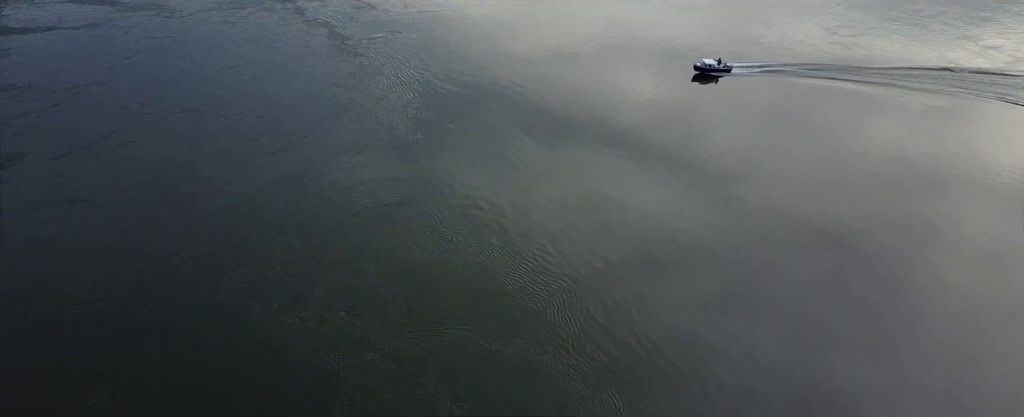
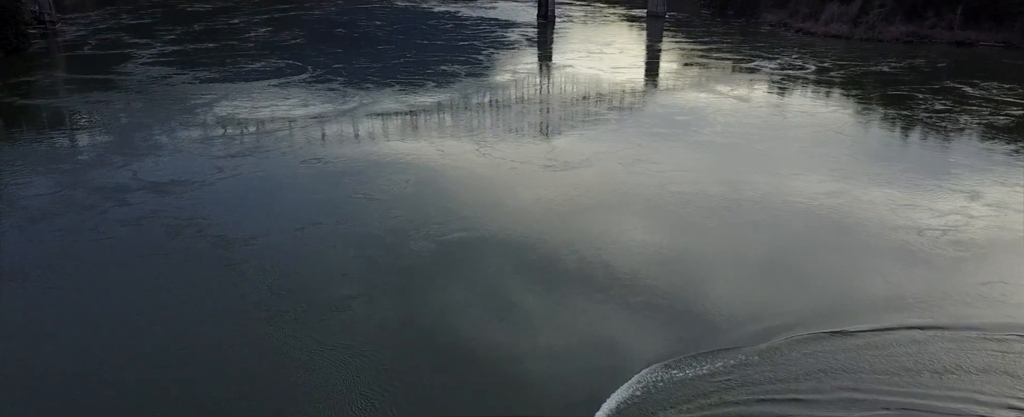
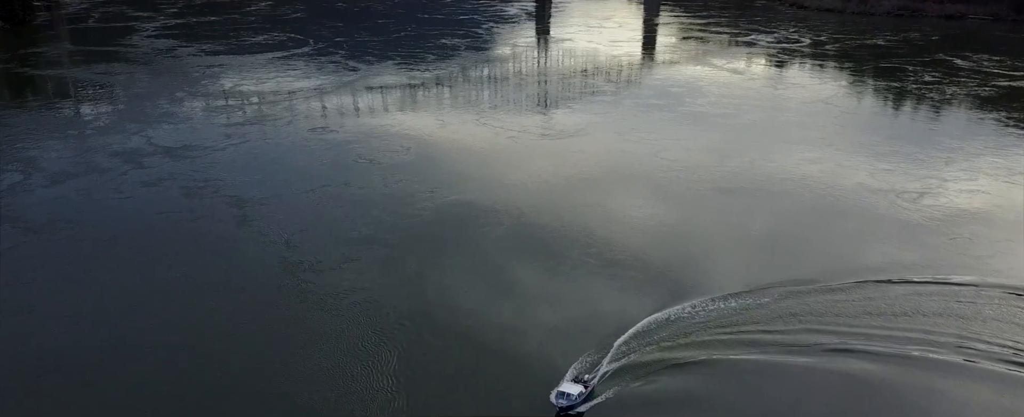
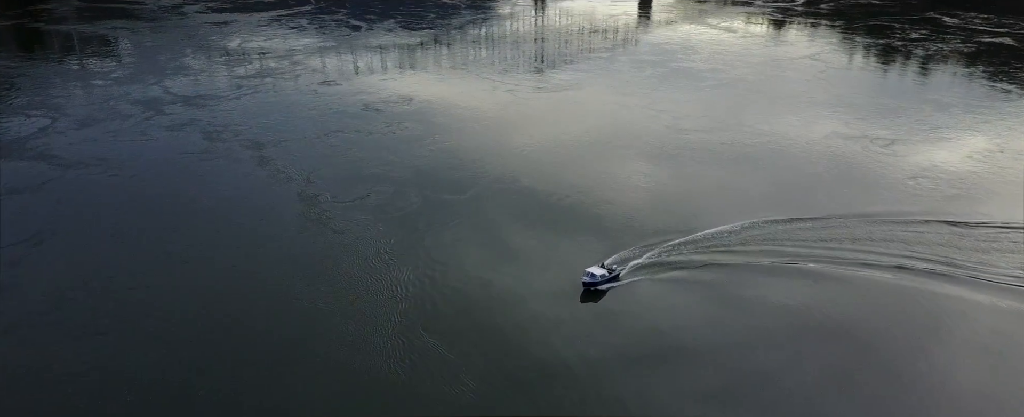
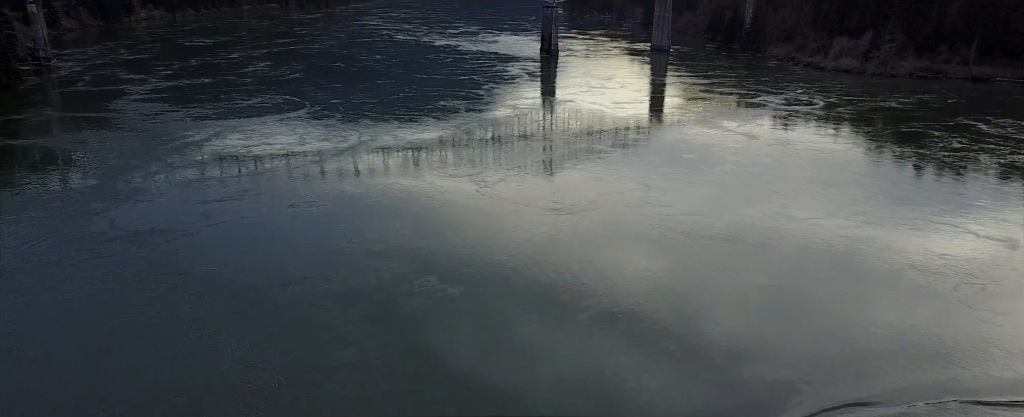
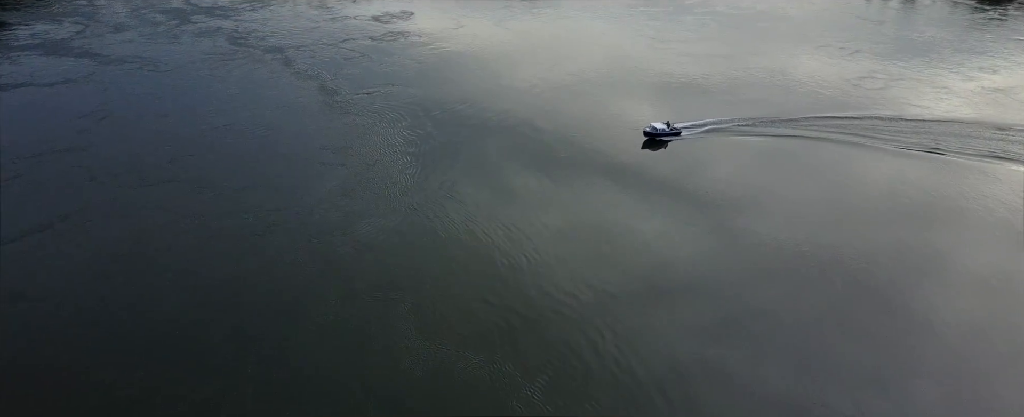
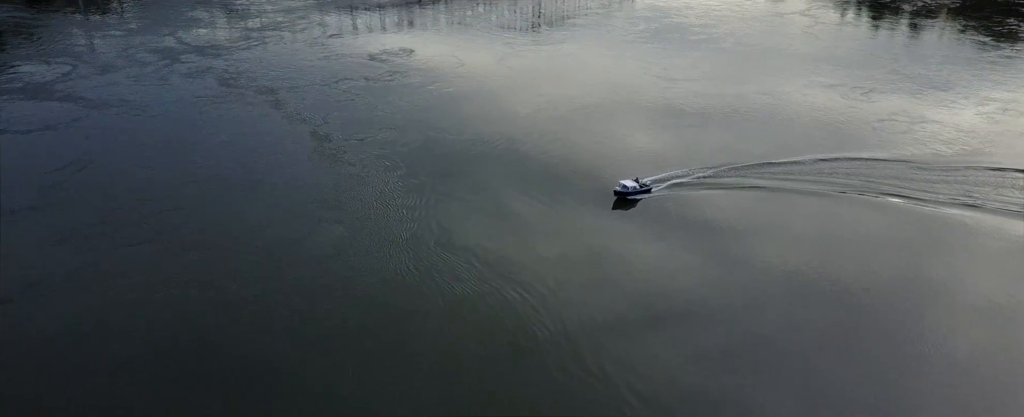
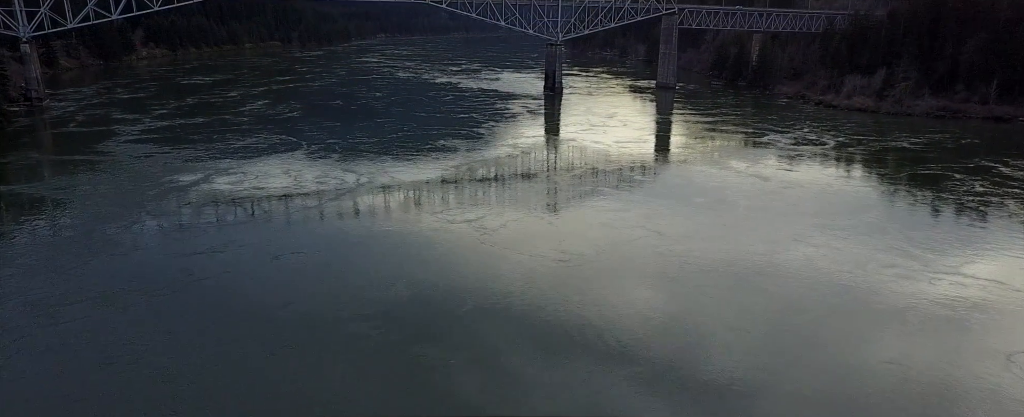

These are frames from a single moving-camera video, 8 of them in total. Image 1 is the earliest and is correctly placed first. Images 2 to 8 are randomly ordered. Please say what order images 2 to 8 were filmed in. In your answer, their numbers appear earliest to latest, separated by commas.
6, 7, 4, 3, 2, 5, 8
